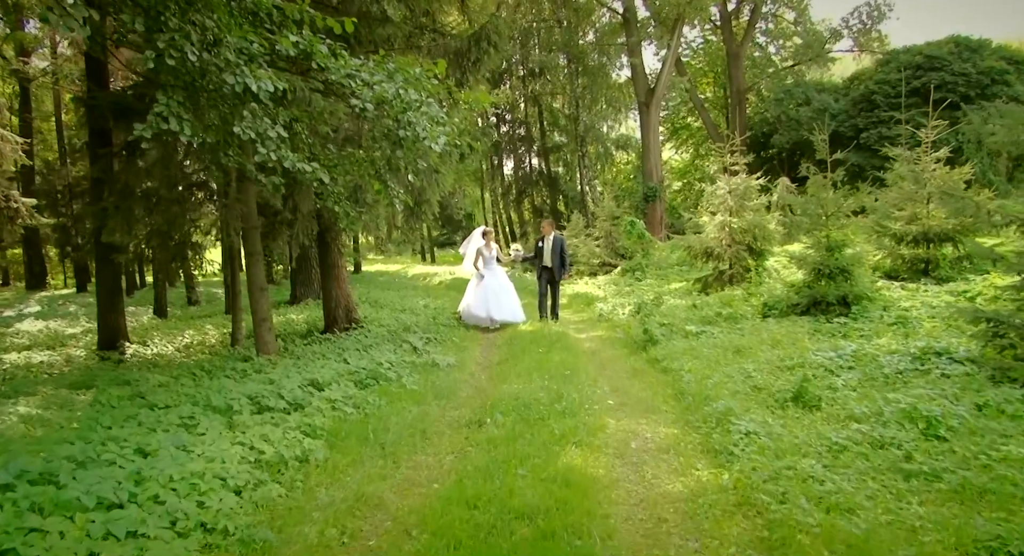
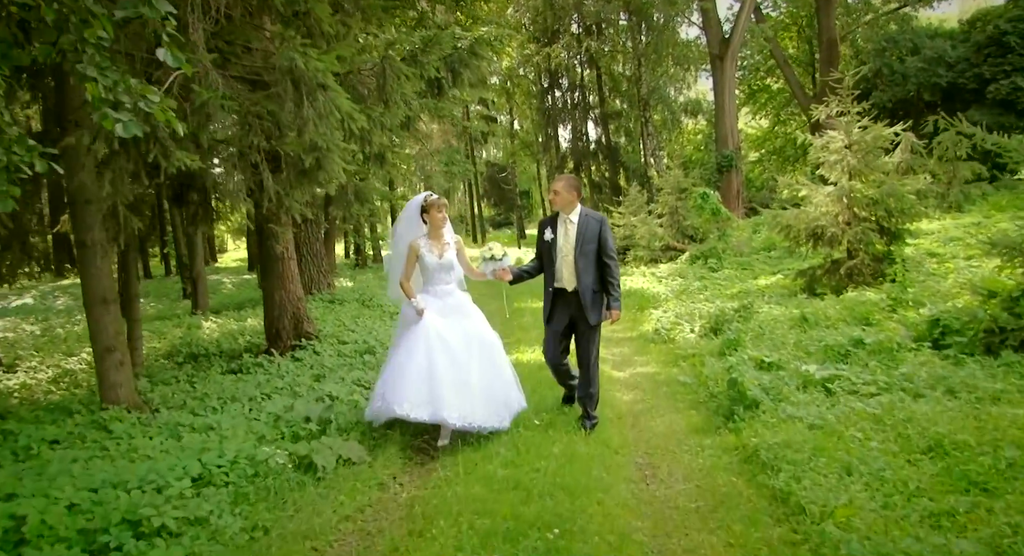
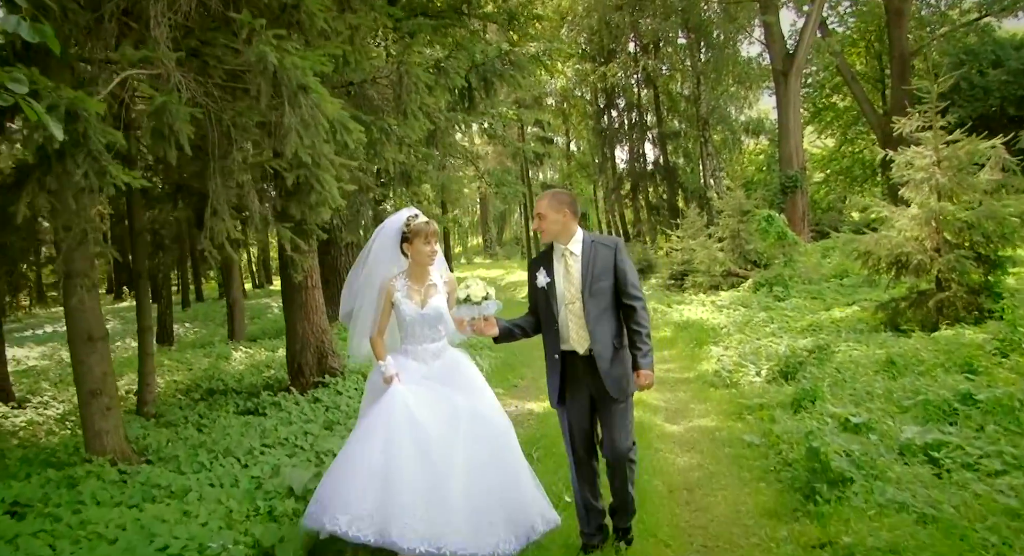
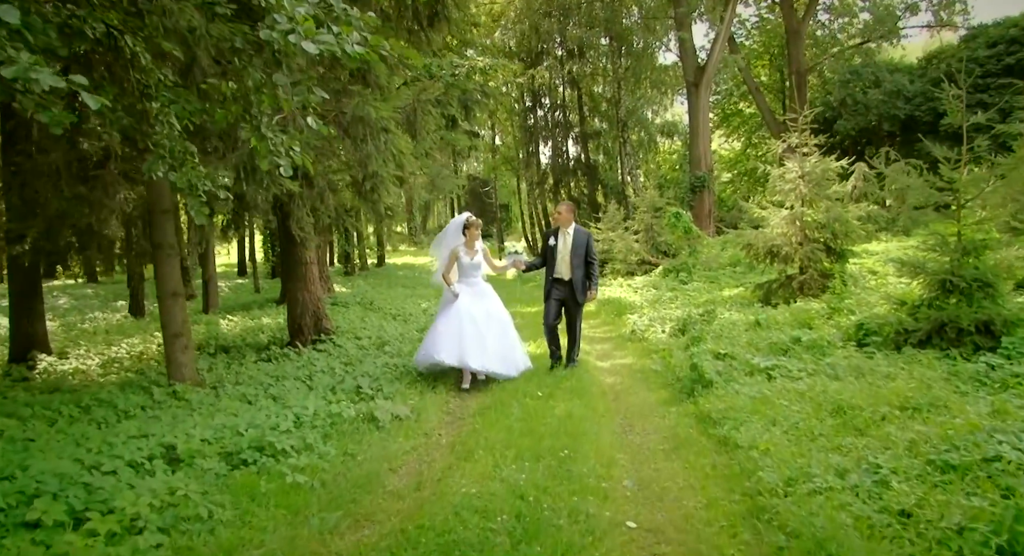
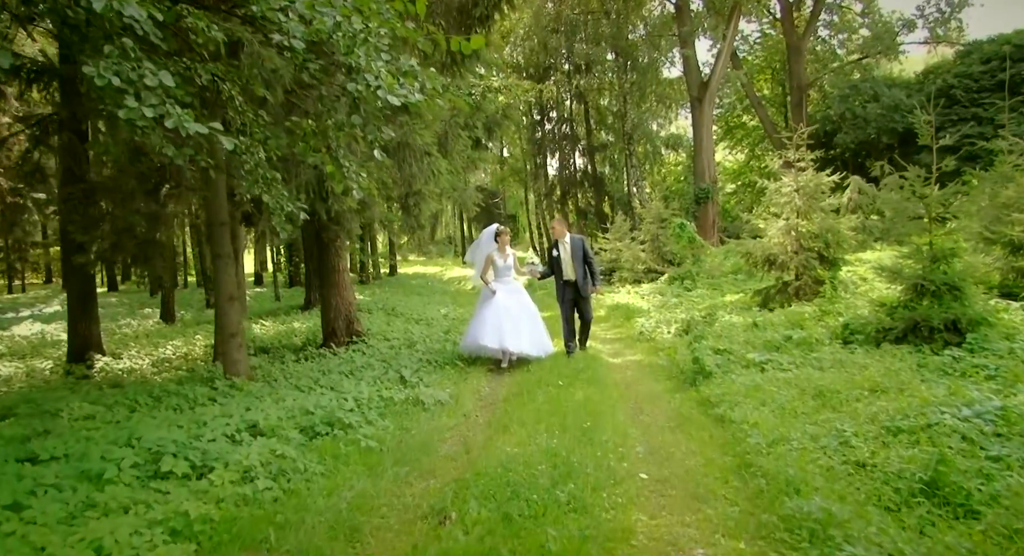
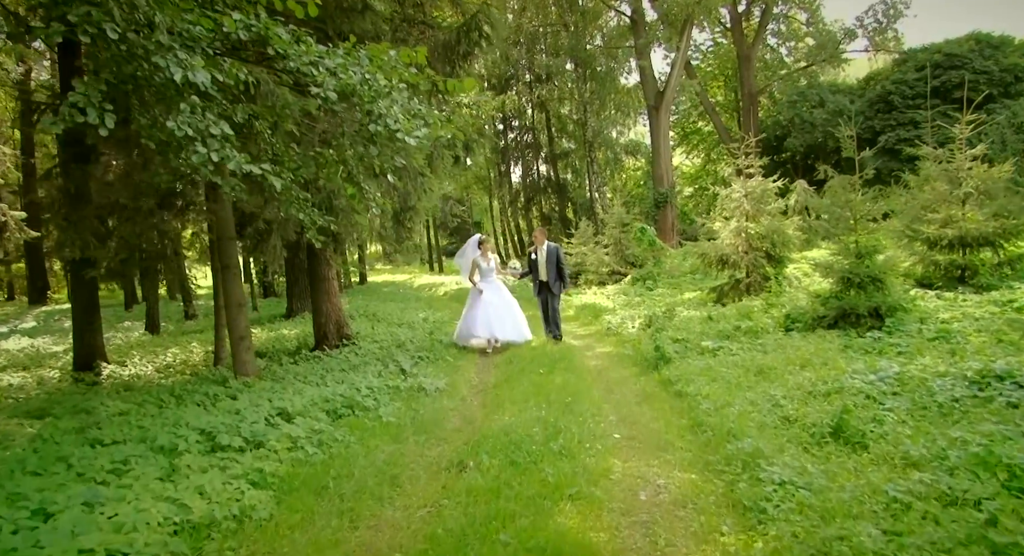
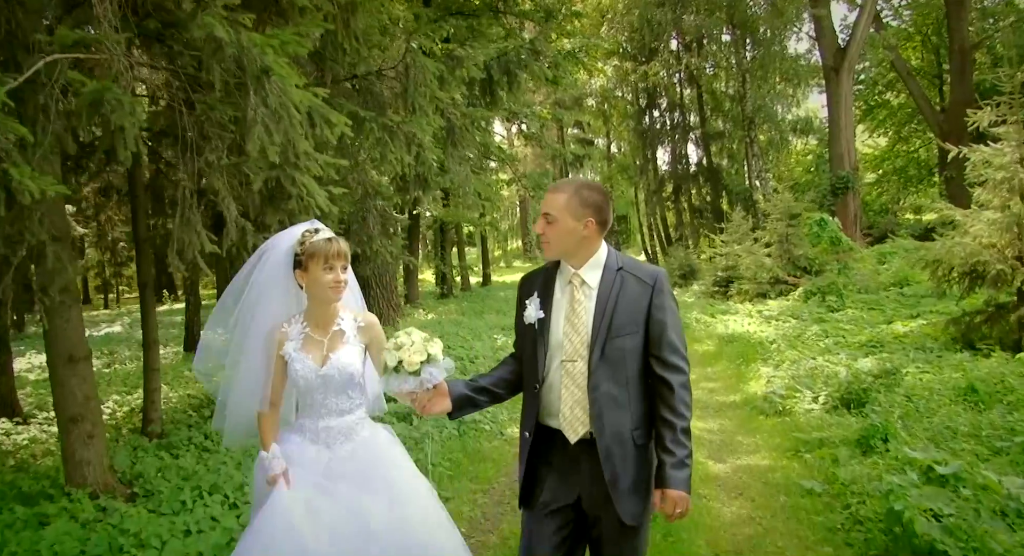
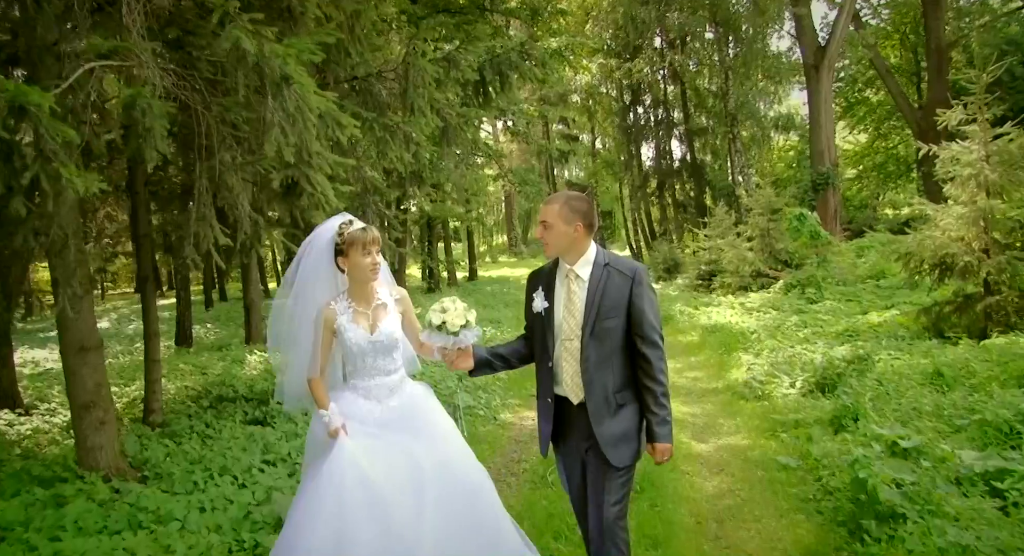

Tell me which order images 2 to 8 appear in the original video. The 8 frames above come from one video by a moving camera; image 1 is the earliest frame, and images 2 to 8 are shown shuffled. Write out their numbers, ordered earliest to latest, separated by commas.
6, 5, 4, 2, 3, 8, 7
